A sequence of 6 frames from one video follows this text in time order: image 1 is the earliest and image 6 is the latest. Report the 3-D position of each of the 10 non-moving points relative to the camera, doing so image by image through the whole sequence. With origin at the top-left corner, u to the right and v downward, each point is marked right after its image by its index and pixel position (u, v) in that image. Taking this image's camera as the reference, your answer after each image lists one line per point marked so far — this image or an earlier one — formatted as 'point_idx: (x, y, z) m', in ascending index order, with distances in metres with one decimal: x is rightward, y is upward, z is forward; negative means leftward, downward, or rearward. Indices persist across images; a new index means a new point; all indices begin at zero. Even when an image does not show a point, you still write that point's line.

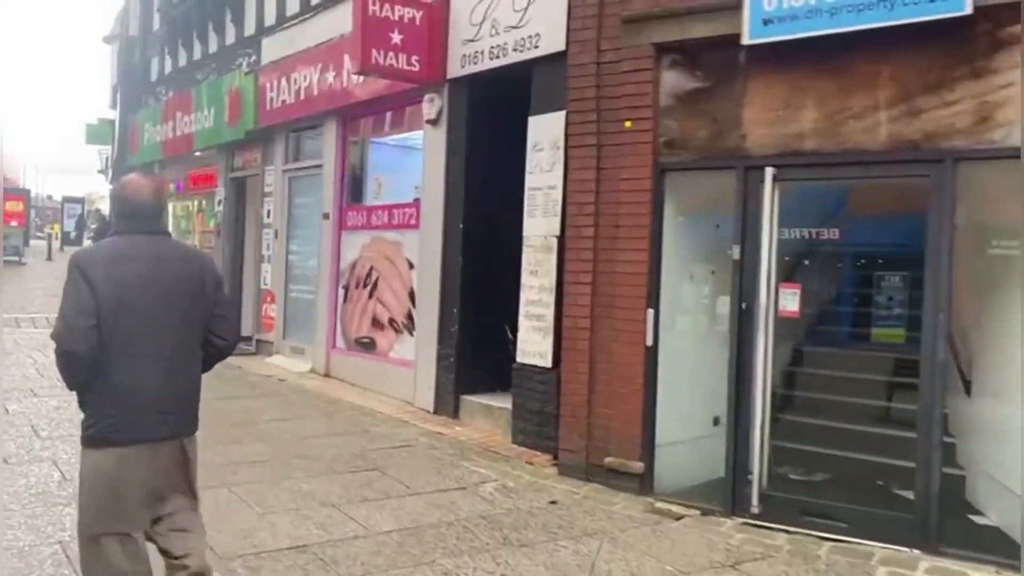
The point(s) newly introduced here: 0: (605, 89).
0: (+0.7, +1.4, +6.2) m
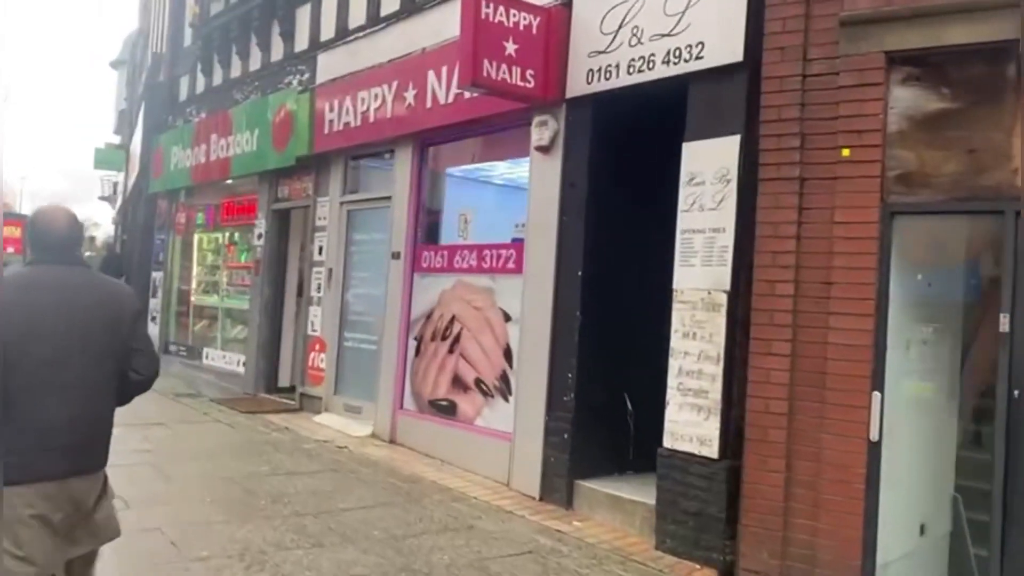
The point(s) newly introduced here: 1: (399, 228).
0: (+1.7, +1.0, +4.9) m
1: (-1.1, +0.6, +8.6) m
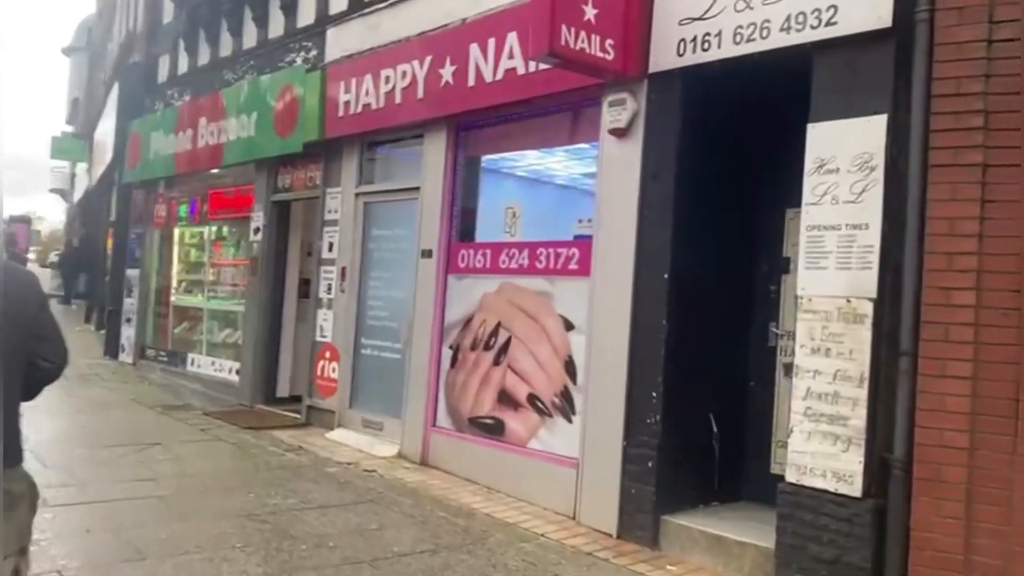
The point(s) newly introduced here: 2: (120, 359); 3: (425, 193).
0: (+2.3, +1.0, +4.1) m
1: (-0.7, +0.6, +7.6) m
2: (-5.8, -1.1, +13.0) m
3: (-0.8, +0.8, +7.7) m
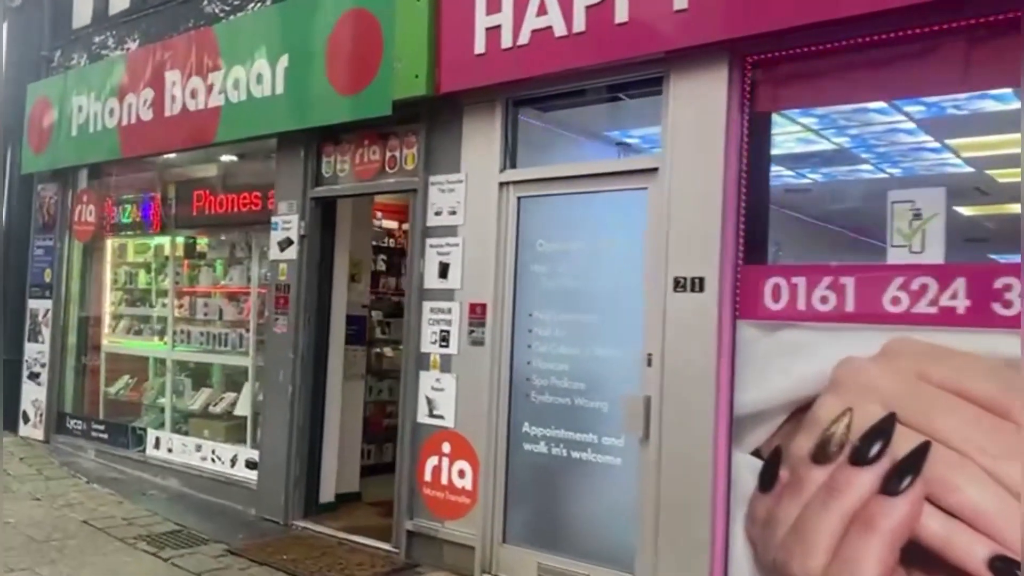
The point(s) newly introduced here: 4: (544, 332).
0: (+4.4, +0.8, +1.3) m
1: (+0.9, +0.3, +4.4) m
2: (-5.0, -1.5, +8.9) m
3: (+0.8, +0.6, +4.5) m
4: (+0.2, -0.3, +5.0) m
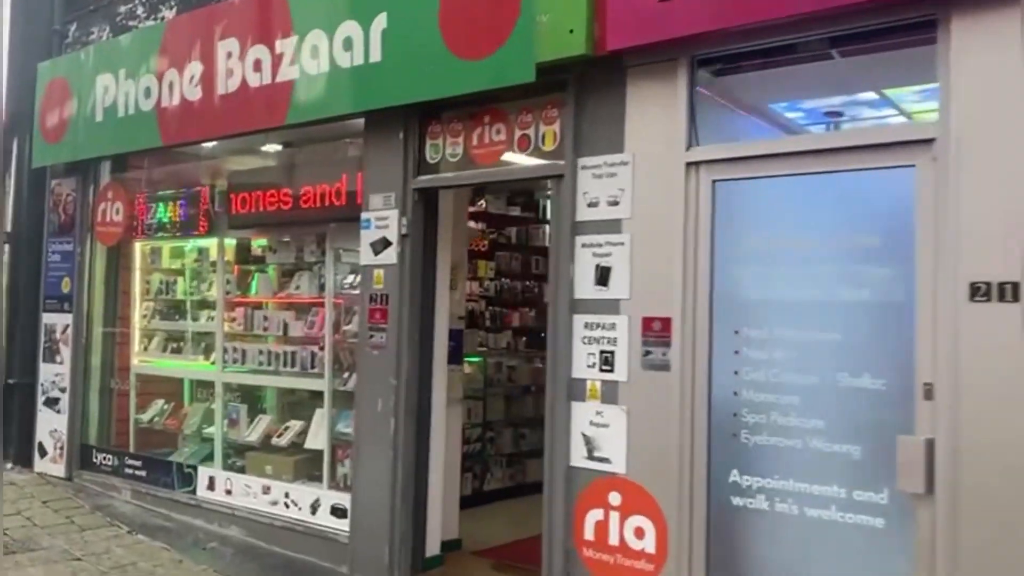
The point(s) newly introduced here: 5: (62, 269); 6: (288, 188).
0: (+5.4, +0.8, +0.4) m
1: (+1.8, +0.3, +3.3) m
2: (-4.2, -1.6, +7.7) m
3: (+1.7, +0.5, +3.4) m
4: (+1.1, -0.3, +3.9) m
5: (-3.9, +0.2, +7.6) m
6: (-1.6, +0.7, +6.1) m
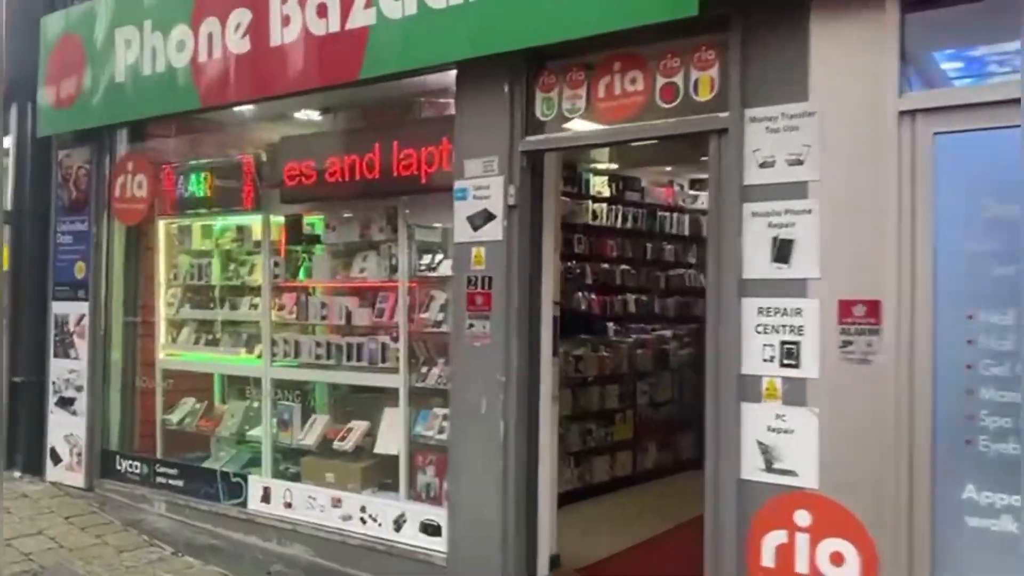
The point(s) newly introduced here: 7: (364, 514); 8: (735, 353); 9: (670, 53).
0: (+6.2, +0.8, -0.2) m
1: (+2.5, +0.3, +2.6) m
2: (-3.6, -1.5, +6.8) m
3: (+2.4, +0.6, +2.7) m
4: (+1.8, -0.2, +3.2) m
5: (-3.4, +0.3, +6.7) m
6: (-1.0, +0.8, +5.3) m
7: (-0.9, -1.3, +5.1) m
8: (+0.9, -0.3, +3.7) m
9: (+0.7, +1.1, +4.0) m
